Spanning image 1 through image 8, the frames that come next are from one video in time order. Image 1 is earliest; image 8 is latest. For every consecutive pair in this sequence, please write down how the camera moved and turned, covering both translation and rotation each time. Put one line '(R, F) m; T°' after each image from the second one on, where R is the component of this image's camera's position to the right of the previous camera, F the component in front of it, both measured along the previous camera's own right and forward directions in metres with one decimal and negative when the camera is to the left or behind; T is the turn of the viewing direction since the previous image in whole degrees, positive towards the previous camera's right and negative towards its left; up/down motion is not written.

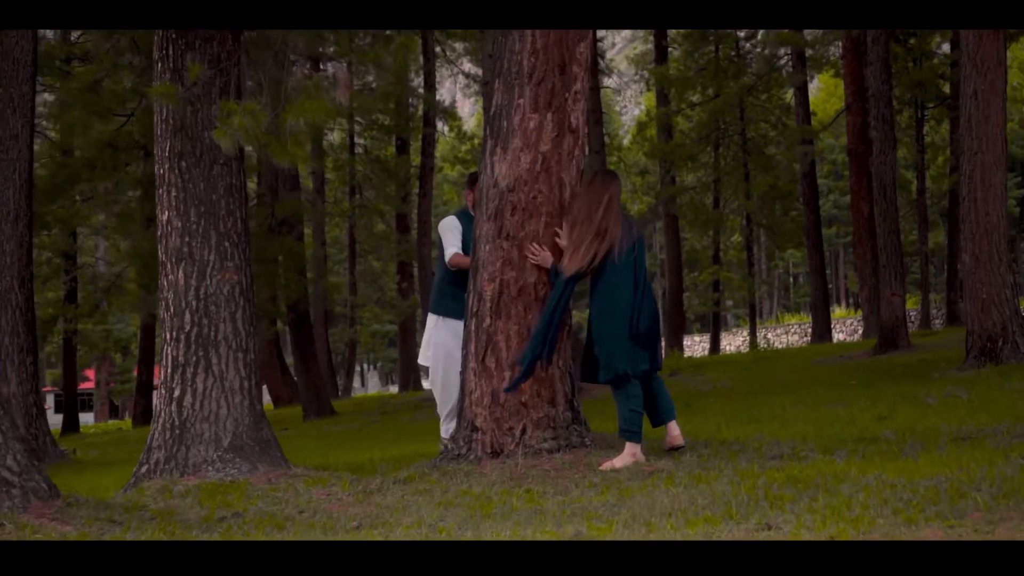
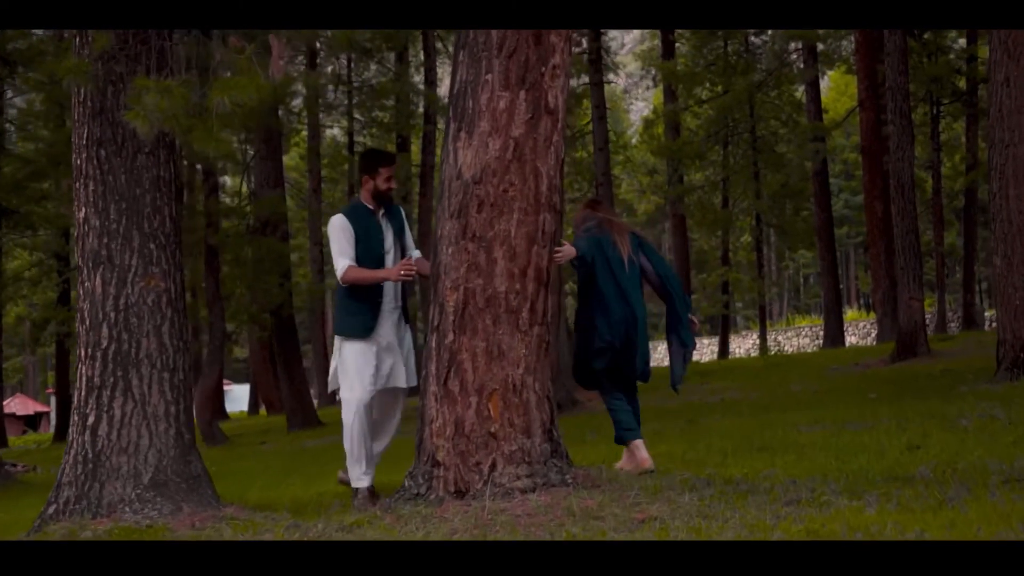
(+0.3, +1.3) m; 0°
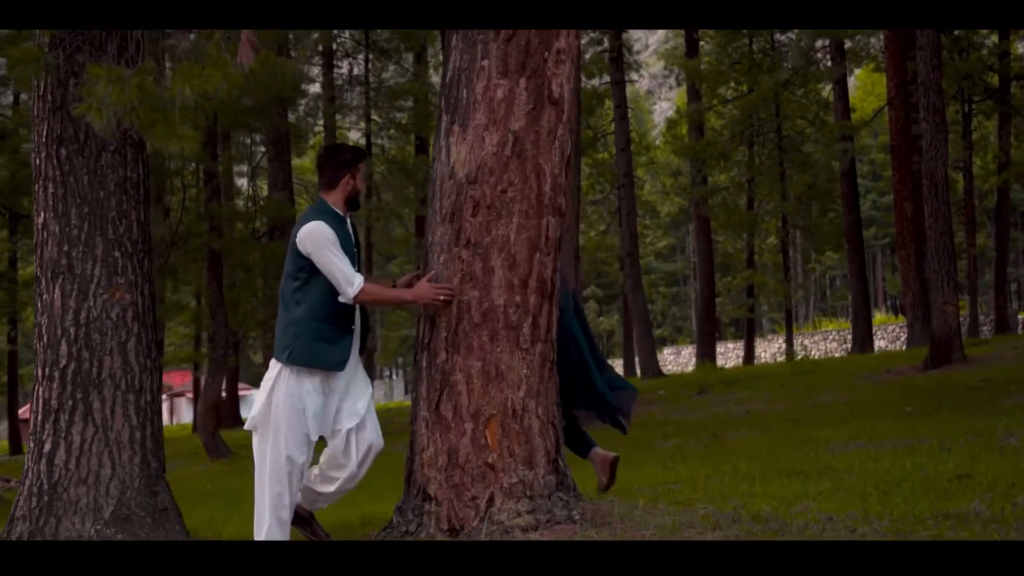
(+0.1, +0.8) m; -1°
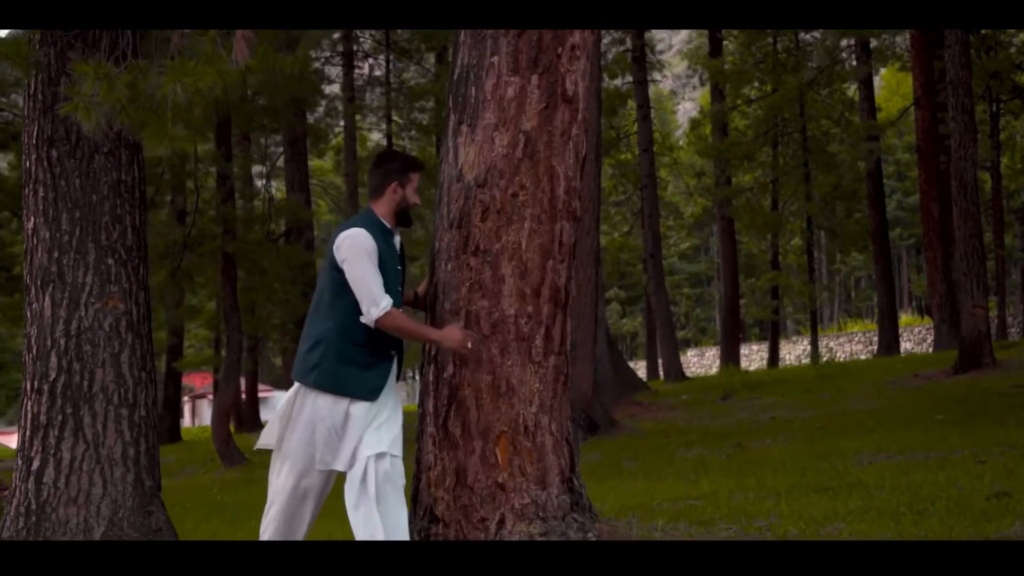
(+0.1, +0.4) m; -1°
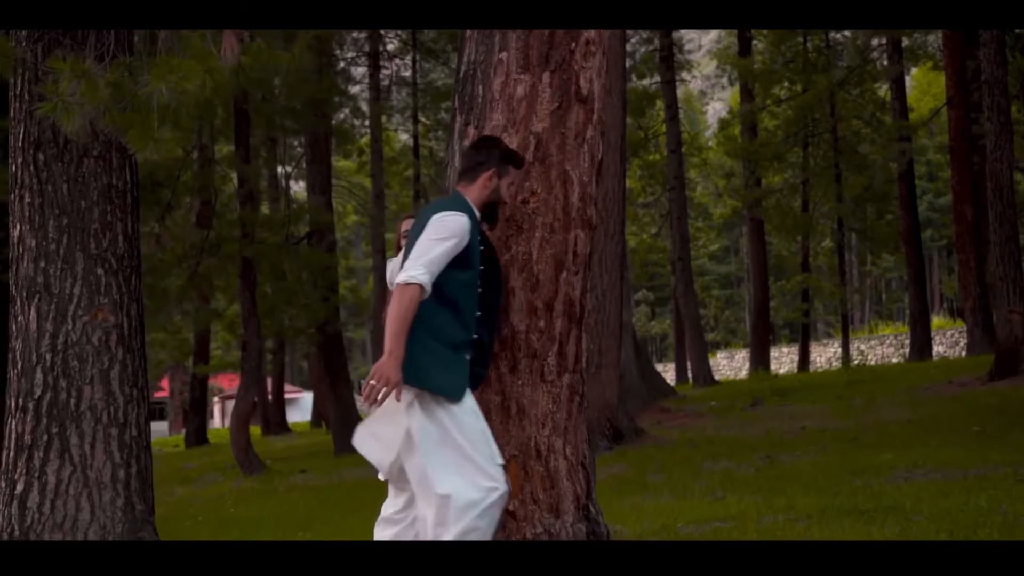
(+0.1, +0.4) m; -1°
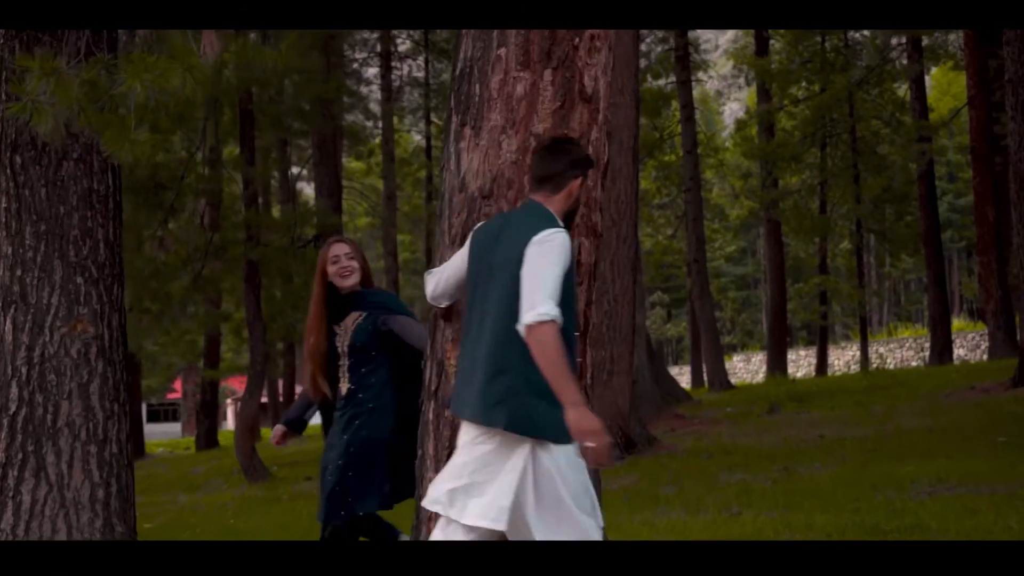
(+0.1, +0.4) m; -1°
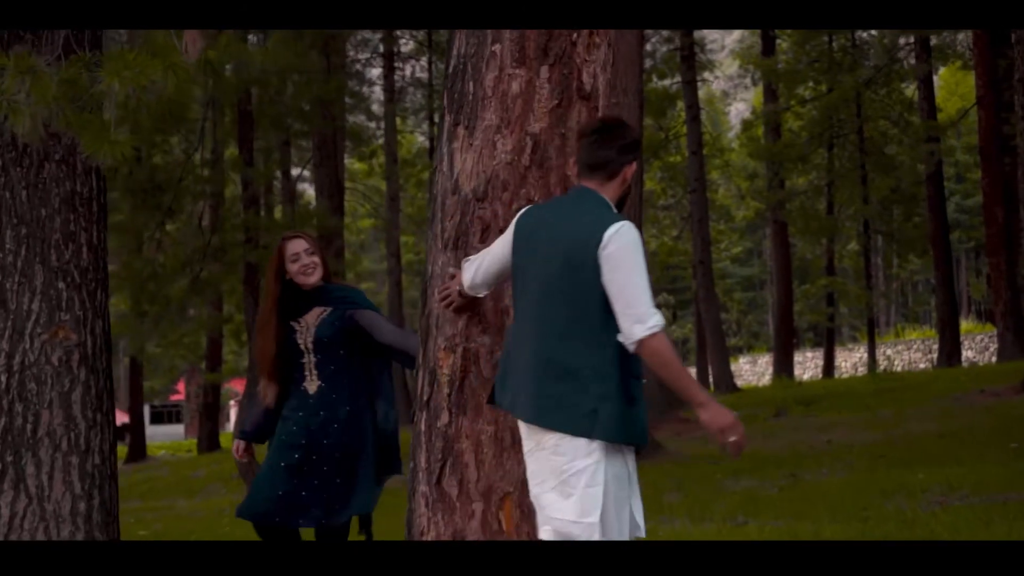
(0.0, +0.2) m; 0°
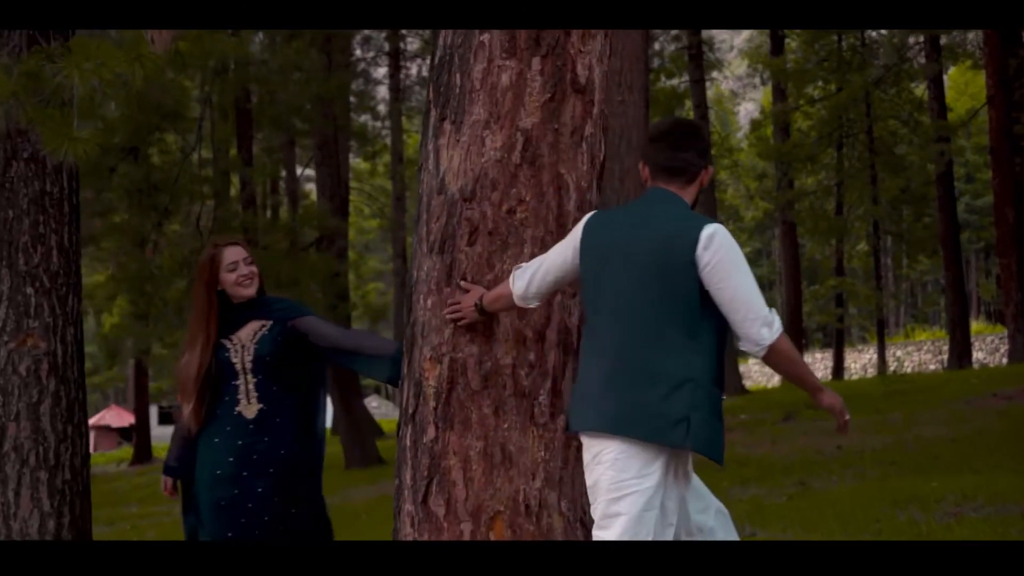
(+0.1, +0.3) m; 0°
